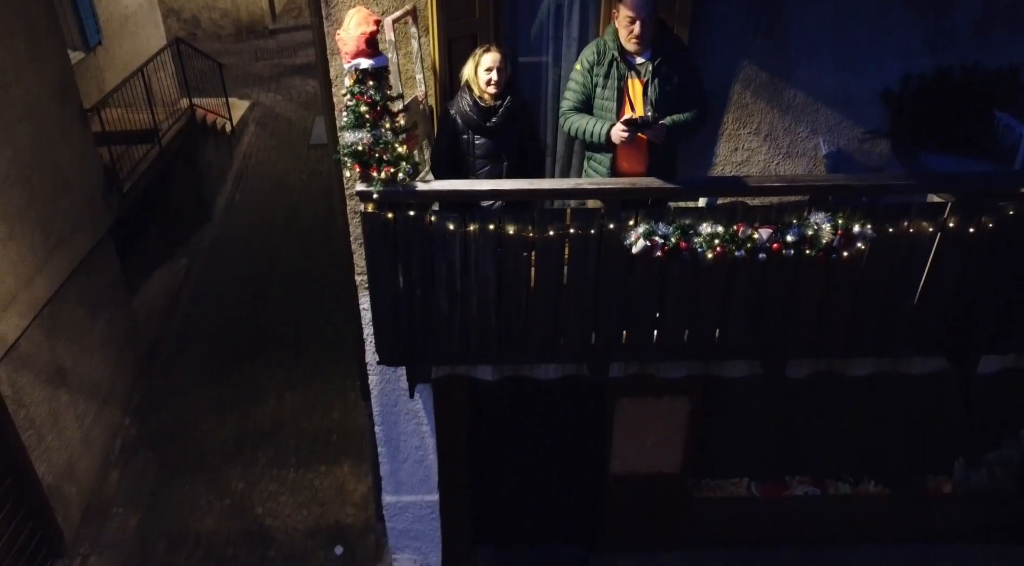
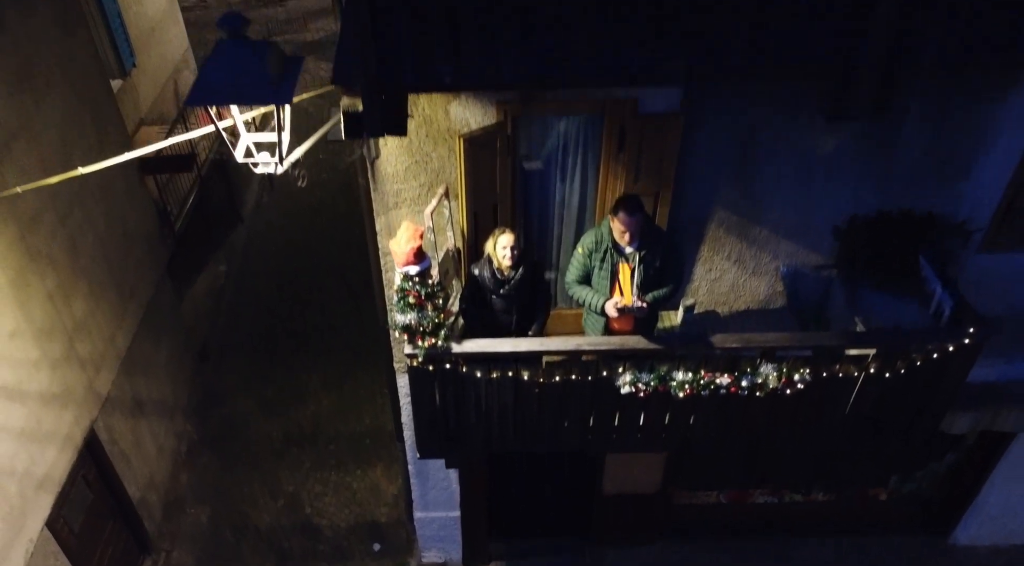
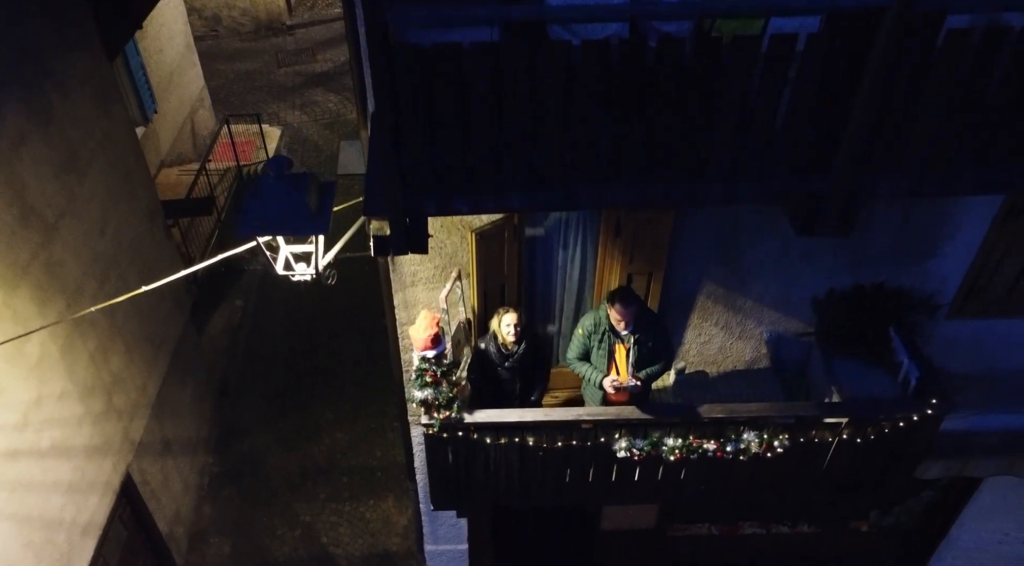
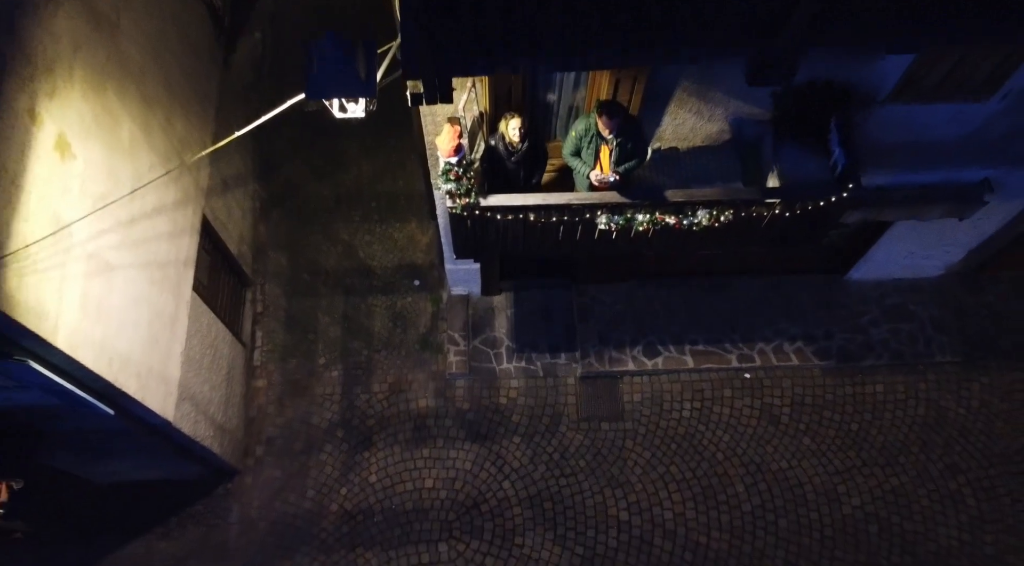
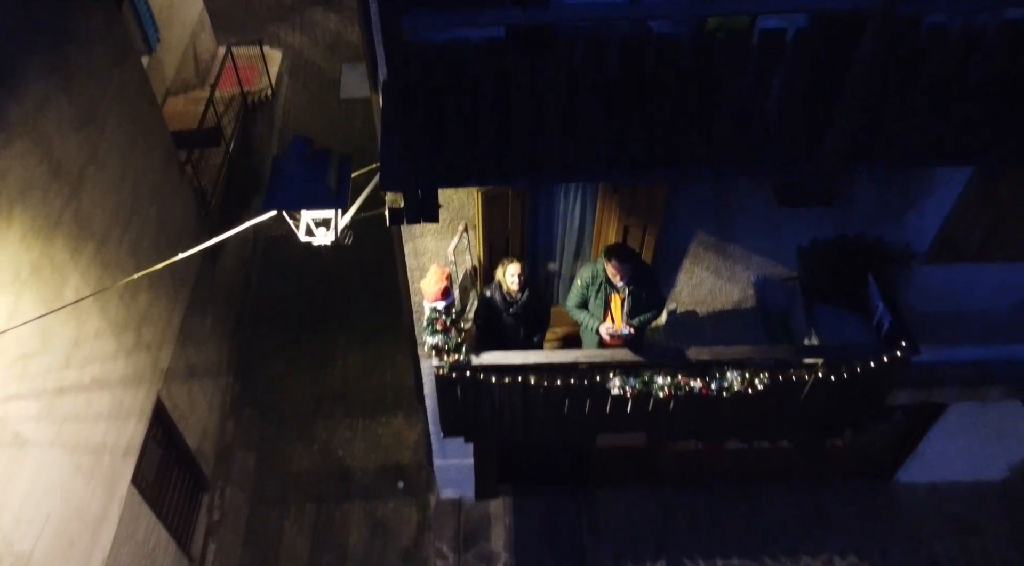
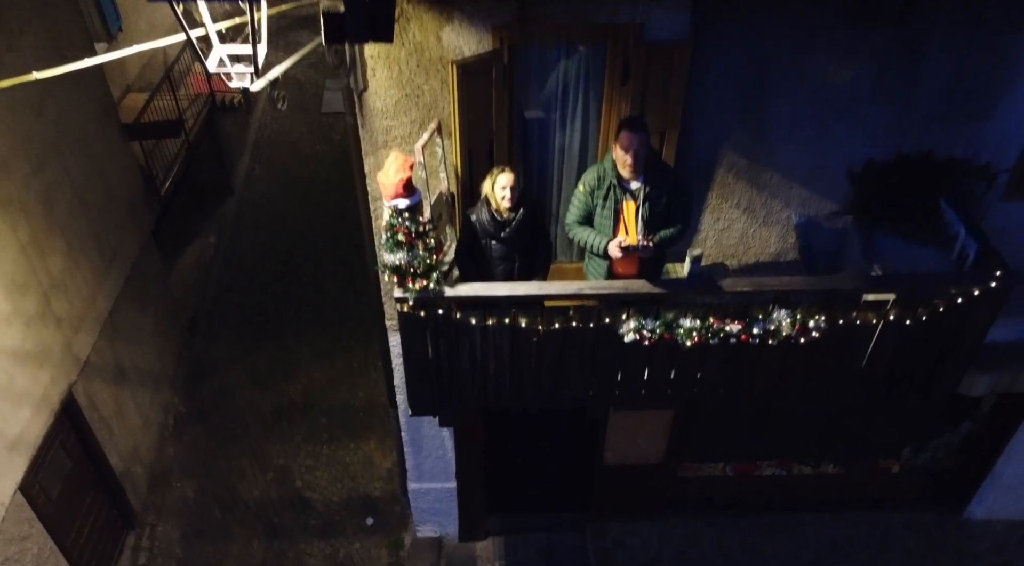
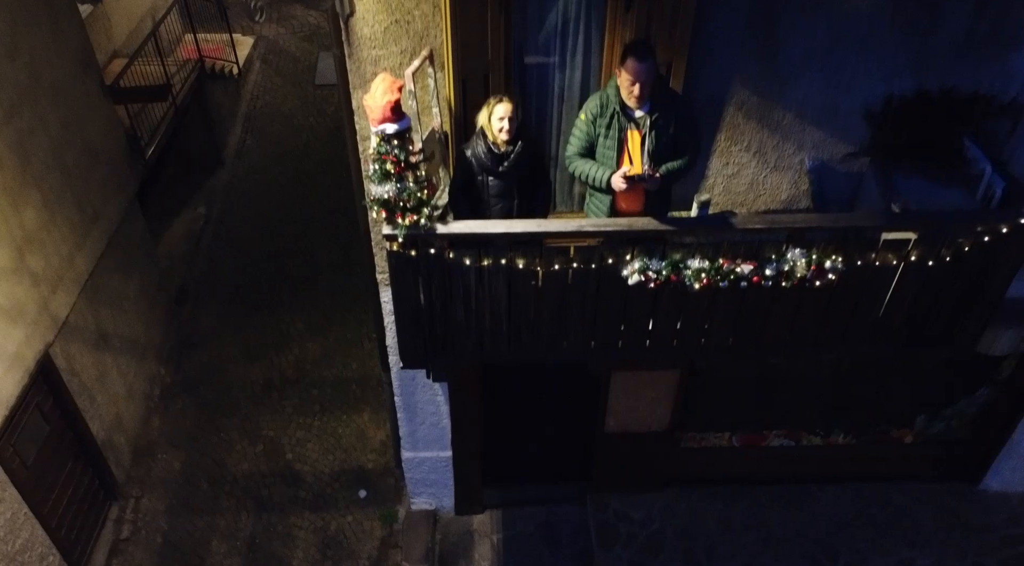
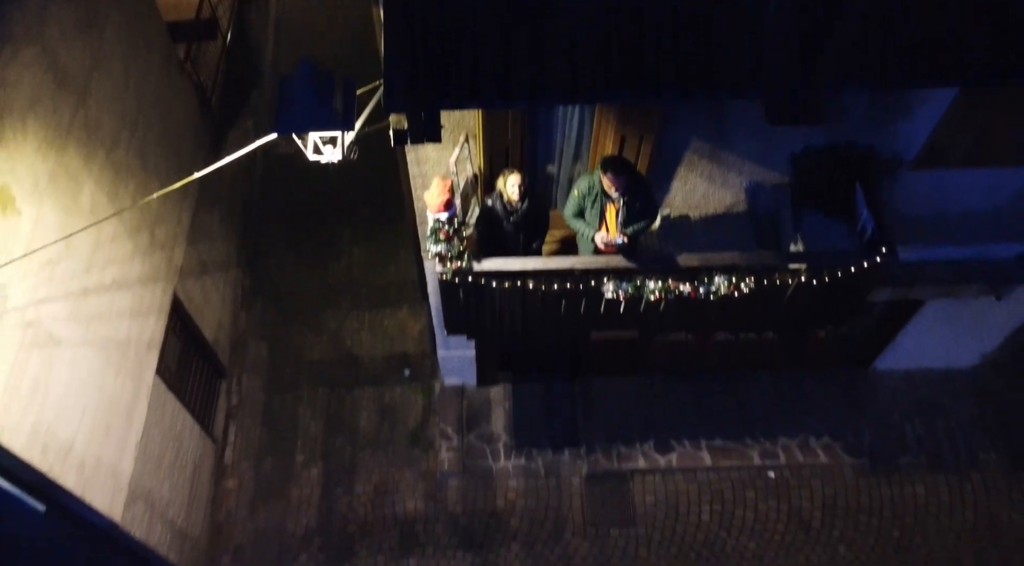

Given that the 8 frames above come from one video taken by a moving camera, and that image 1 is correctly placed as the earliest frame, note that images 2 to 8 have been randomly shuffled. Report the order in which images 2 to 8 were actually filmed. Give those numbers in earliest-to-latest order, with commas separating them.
7, 6, 2, 3, 5, 8, 4
